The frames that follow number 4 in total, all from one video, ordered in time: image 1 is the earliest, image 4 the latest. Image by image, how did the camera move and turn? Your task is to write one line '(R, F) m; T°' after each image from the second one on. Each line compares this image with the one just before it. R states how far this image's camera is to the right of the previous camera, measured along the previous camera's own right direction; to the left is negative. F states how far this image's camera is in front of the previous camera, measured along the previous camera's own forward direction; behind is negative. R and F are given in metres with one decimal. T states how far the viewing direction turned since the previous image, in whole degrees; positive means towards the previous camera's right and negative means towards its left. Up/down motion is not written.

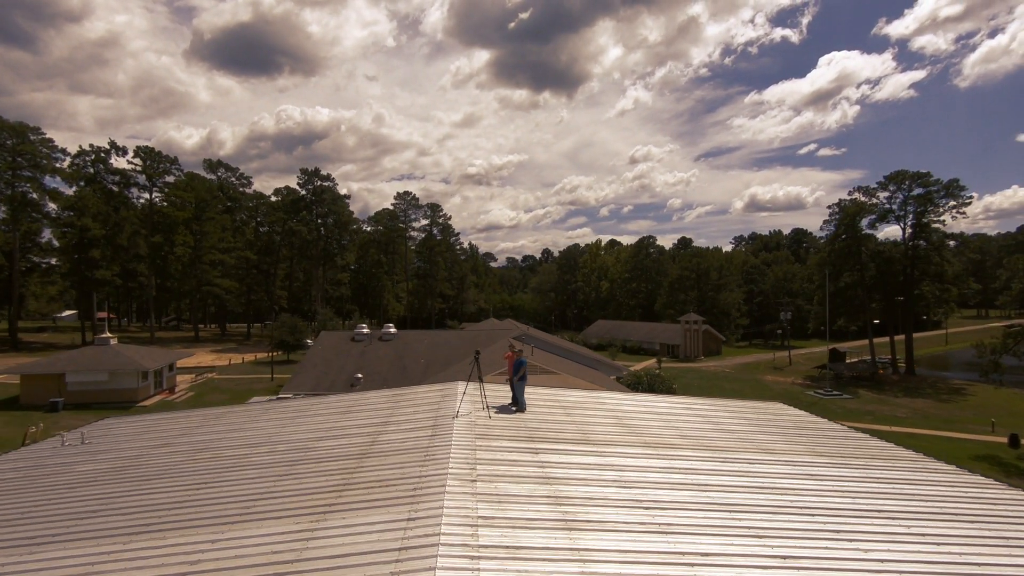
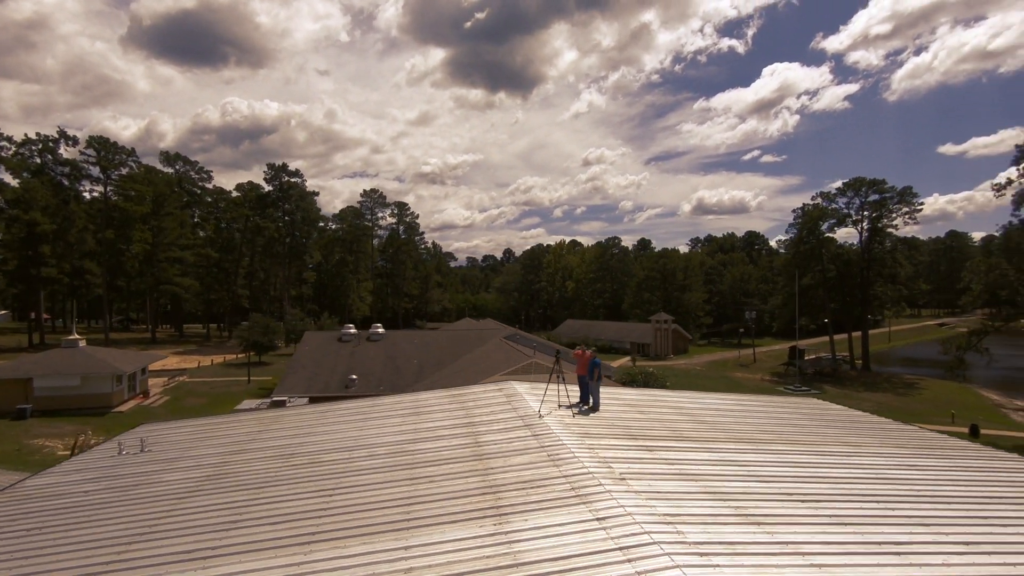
(-1.9, +0.1) m; +5°
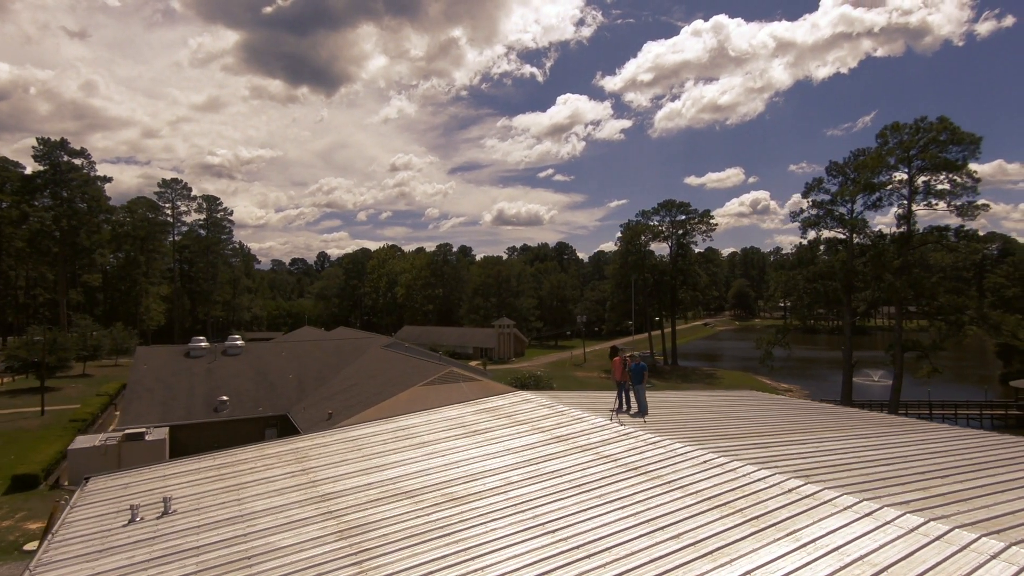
(-3.8, +1.1) m; +20°
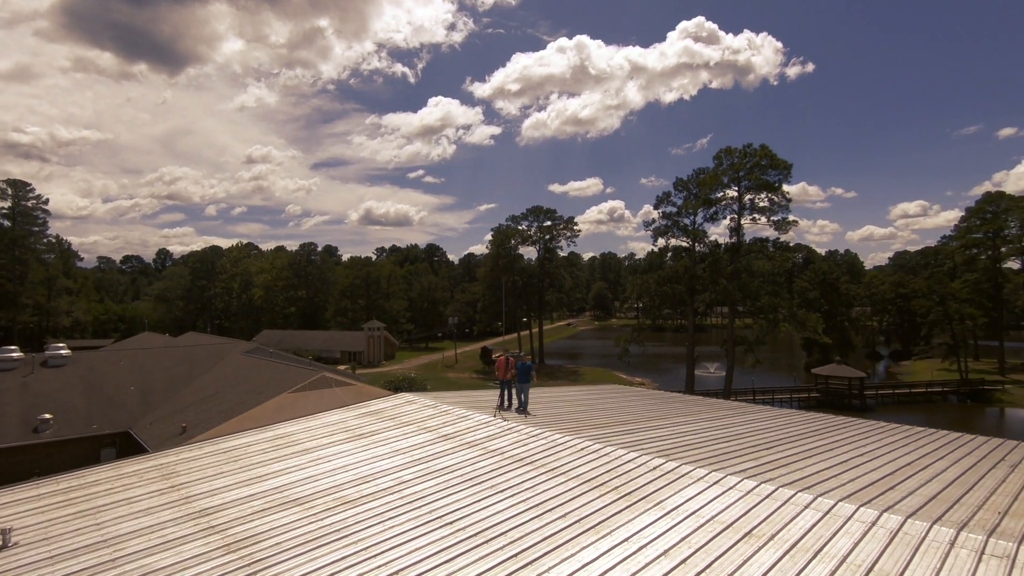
(-0.3, -0.3) m; +13°
